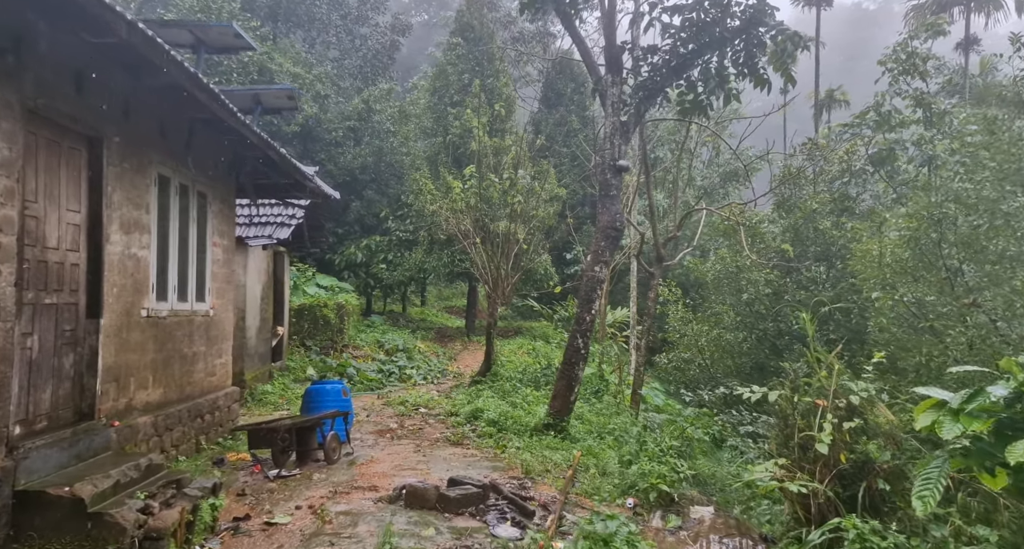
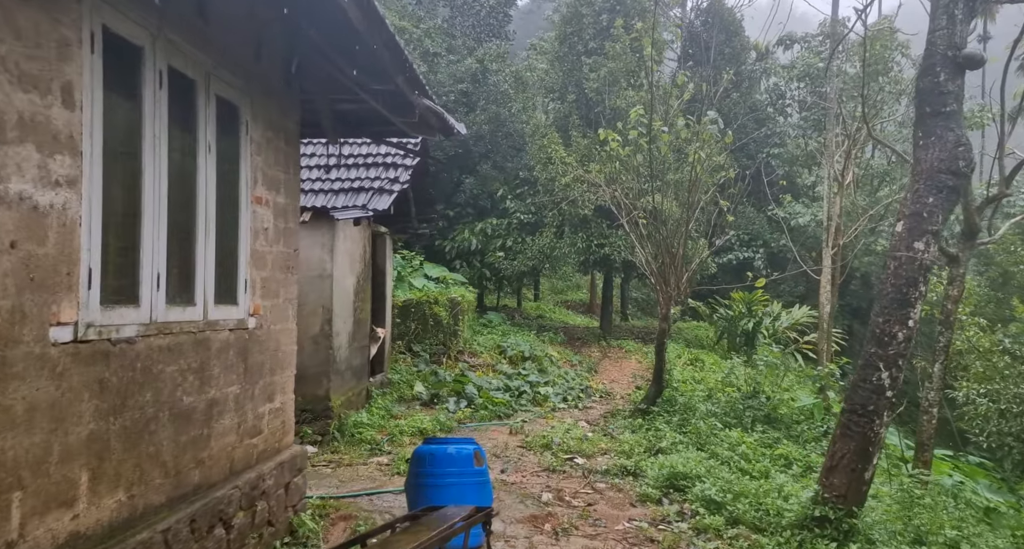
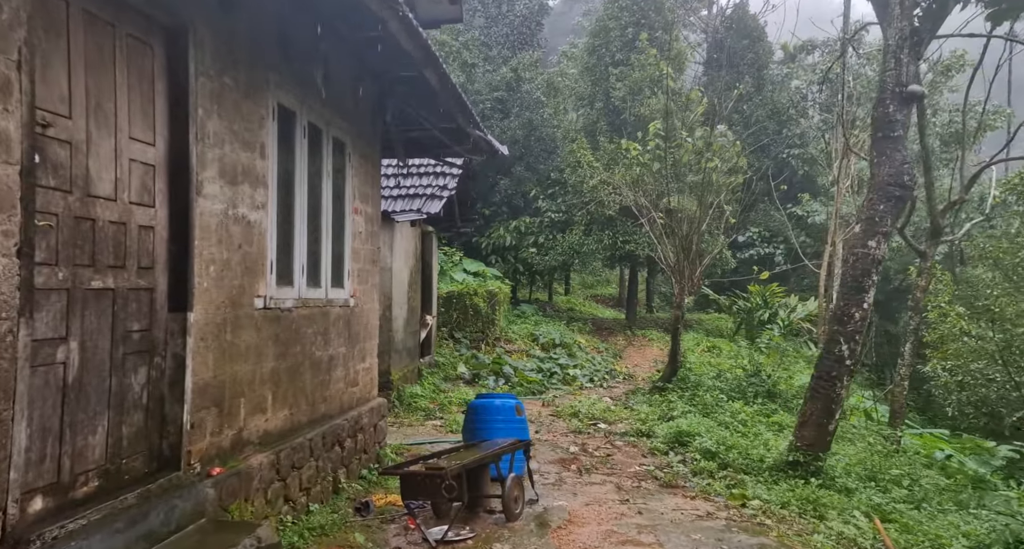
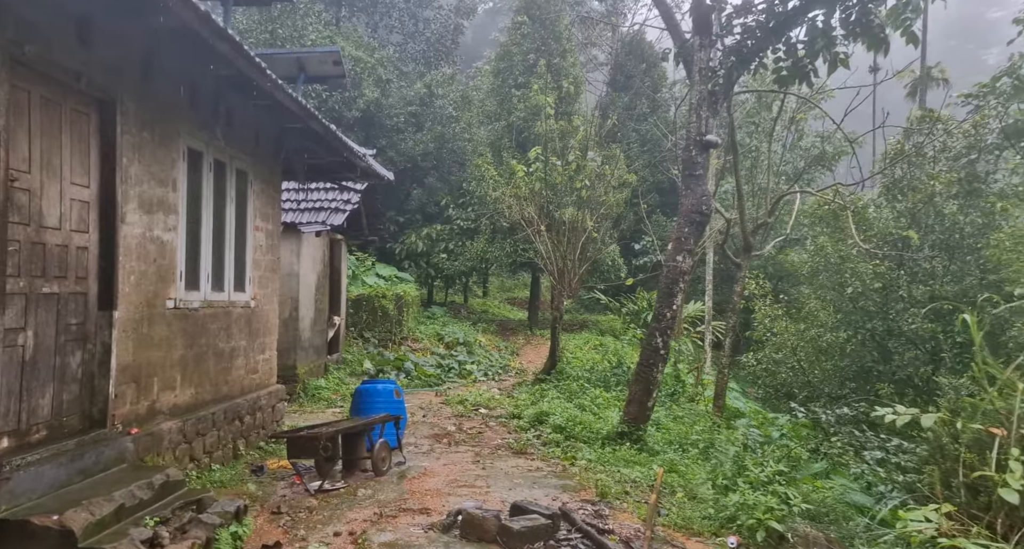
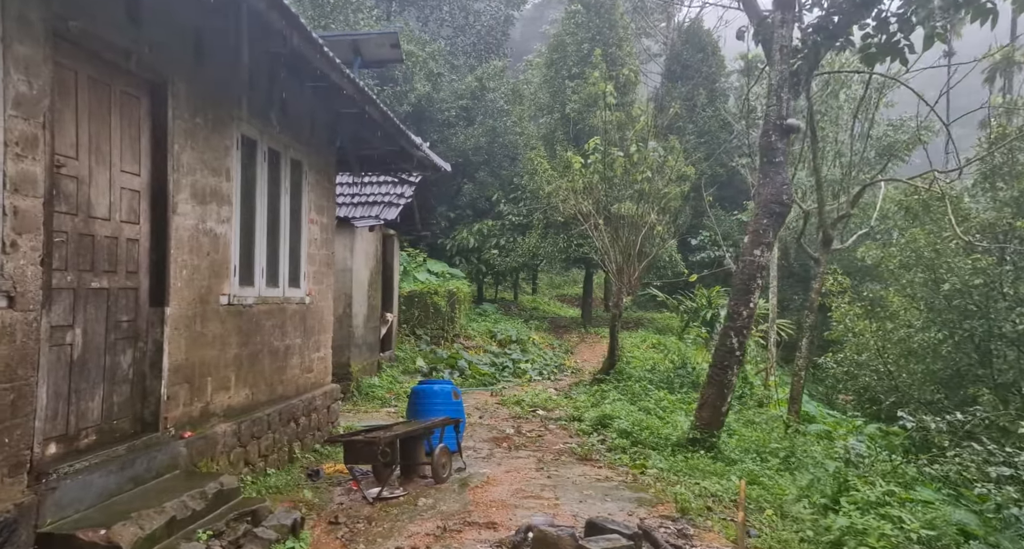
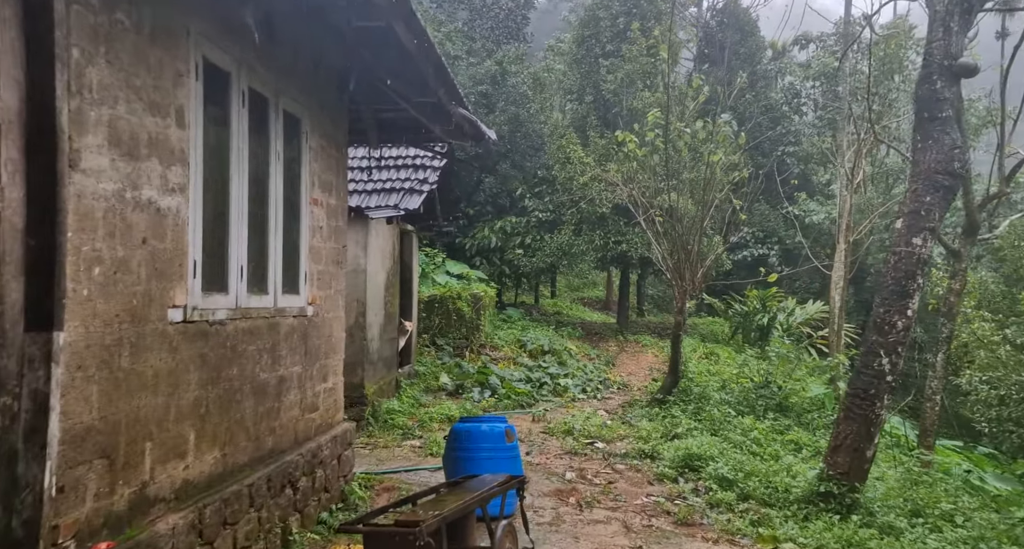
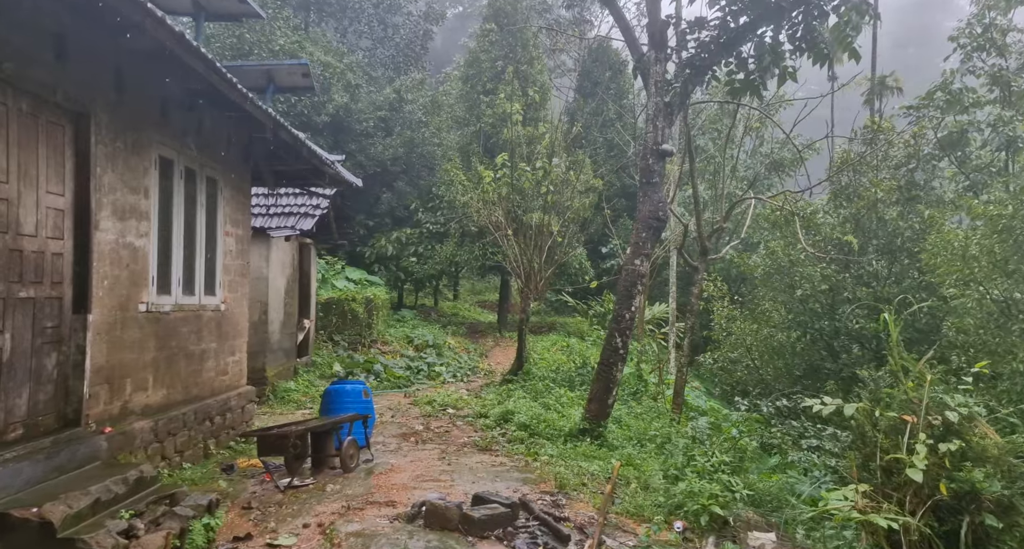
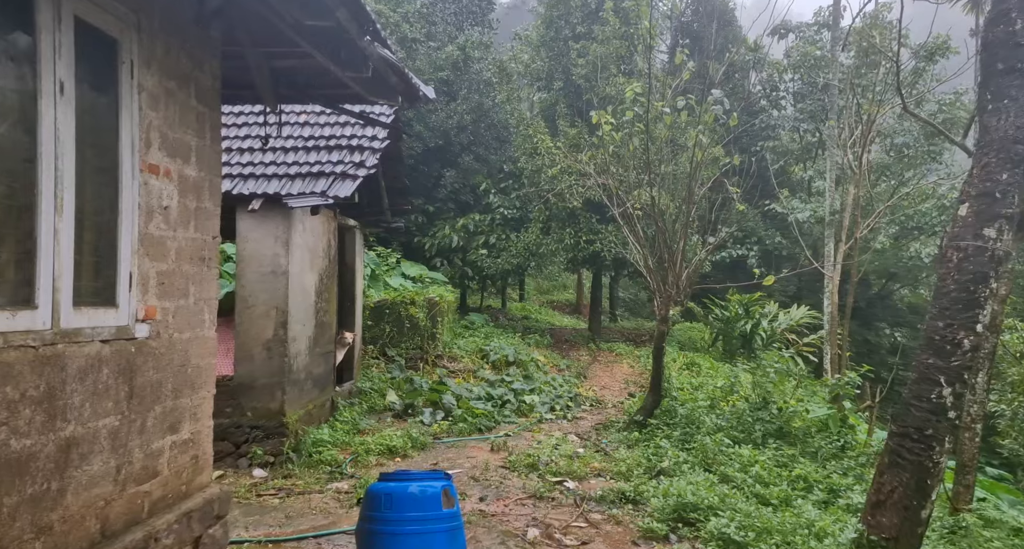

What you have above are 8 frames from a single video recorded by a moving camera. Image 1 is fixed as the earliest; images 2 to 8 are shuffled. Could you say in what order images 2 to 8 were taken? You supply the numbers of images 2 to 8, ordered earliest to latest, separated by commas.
7, 4, 5, 3, 6, 2, 8
